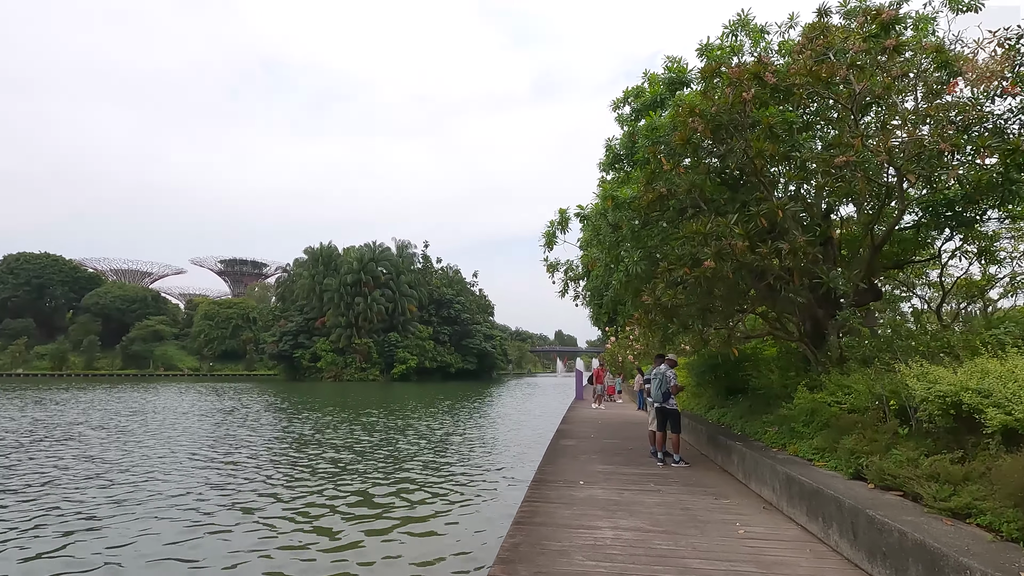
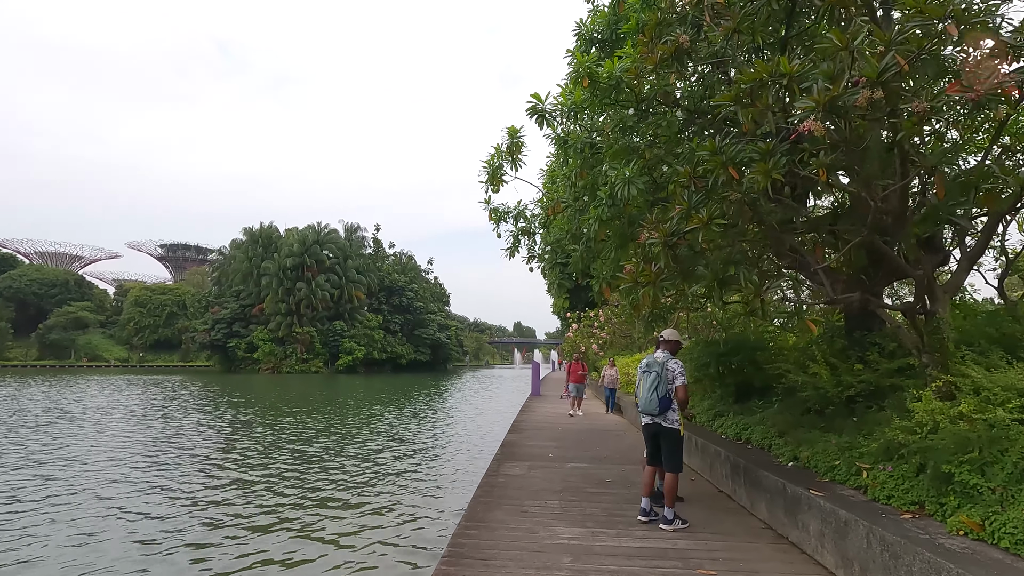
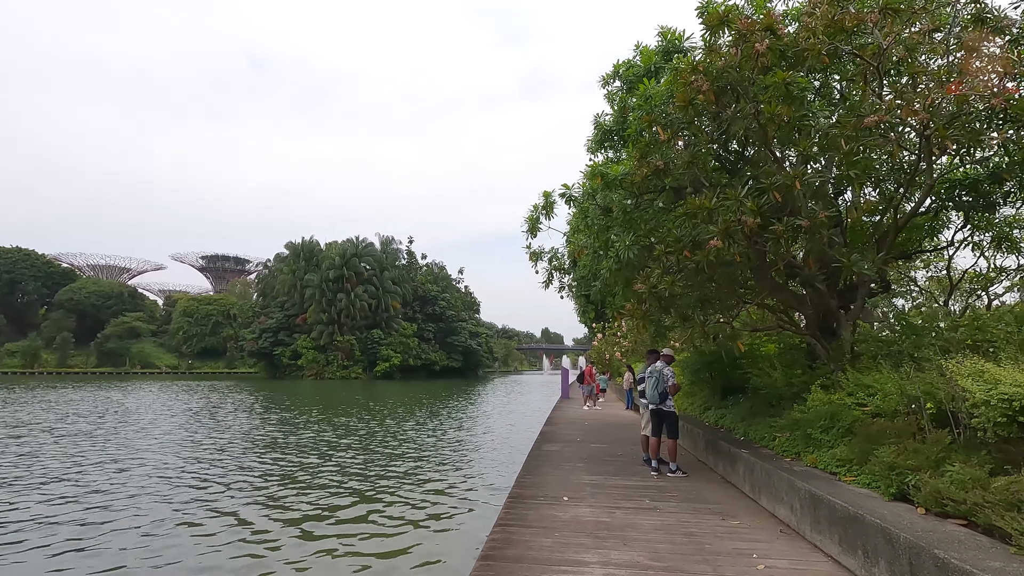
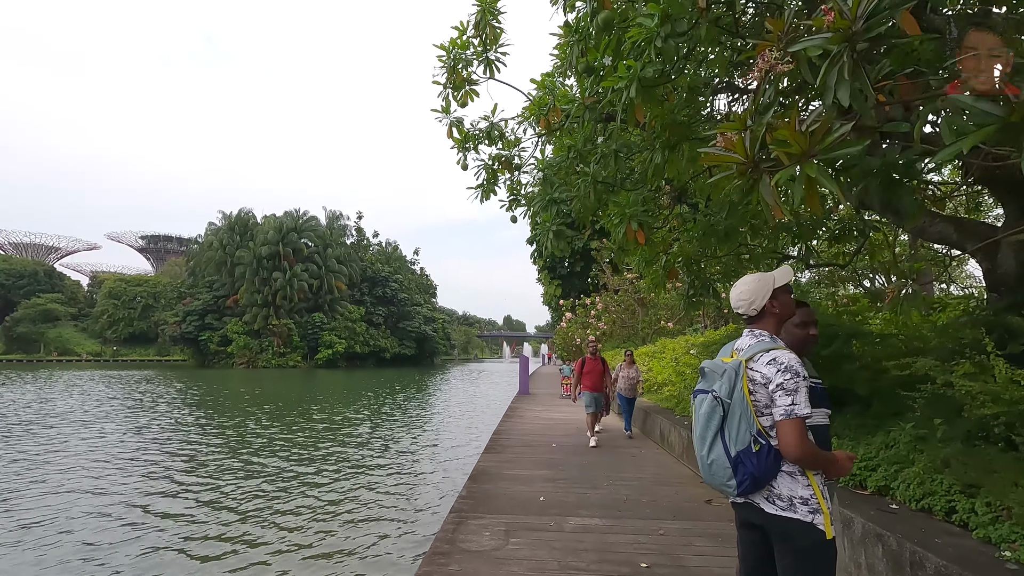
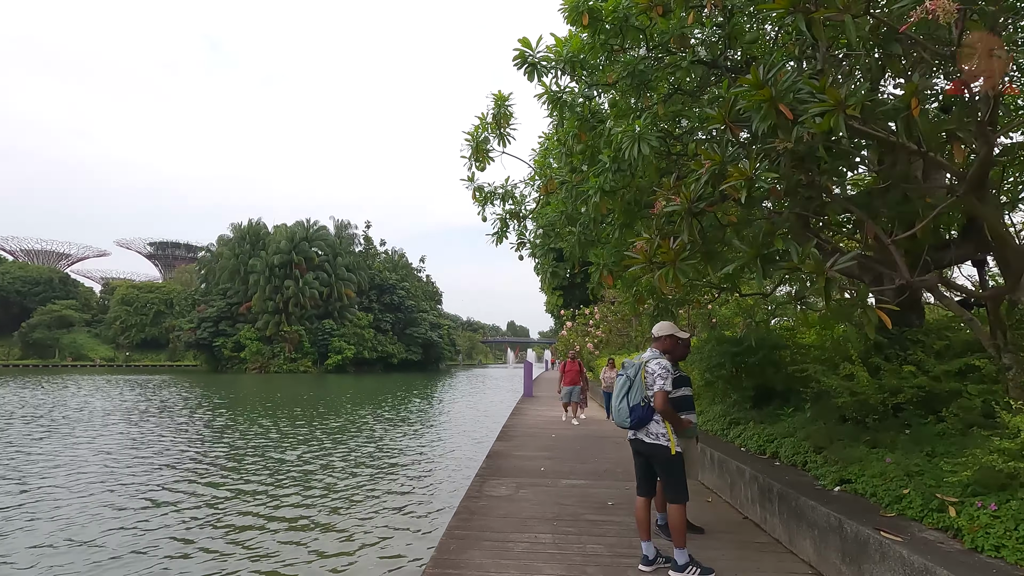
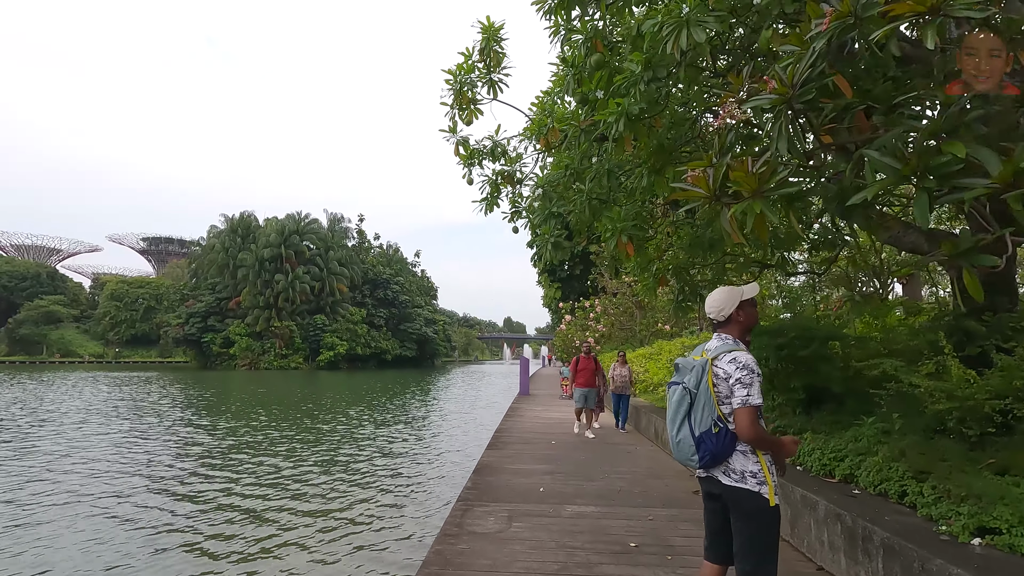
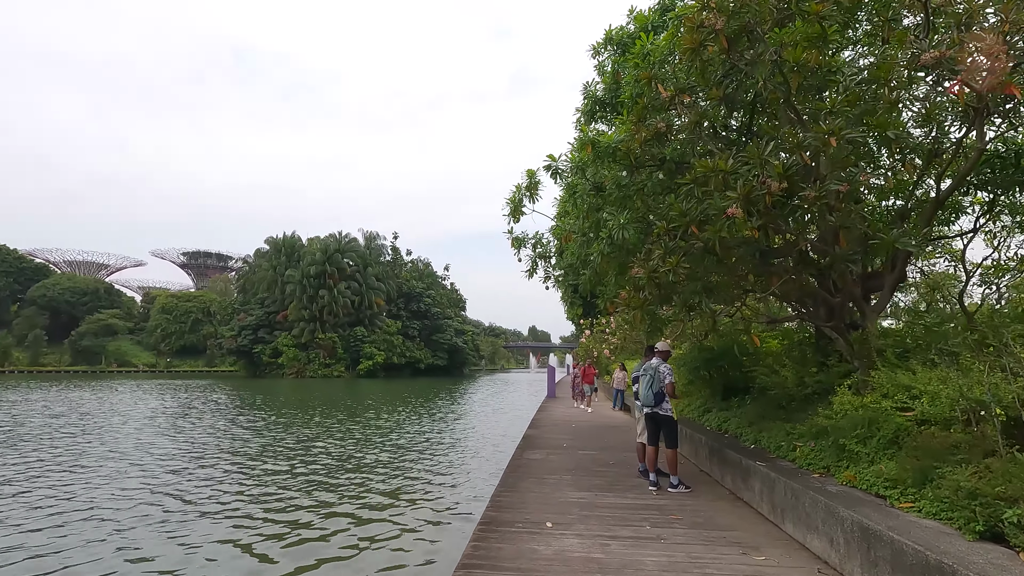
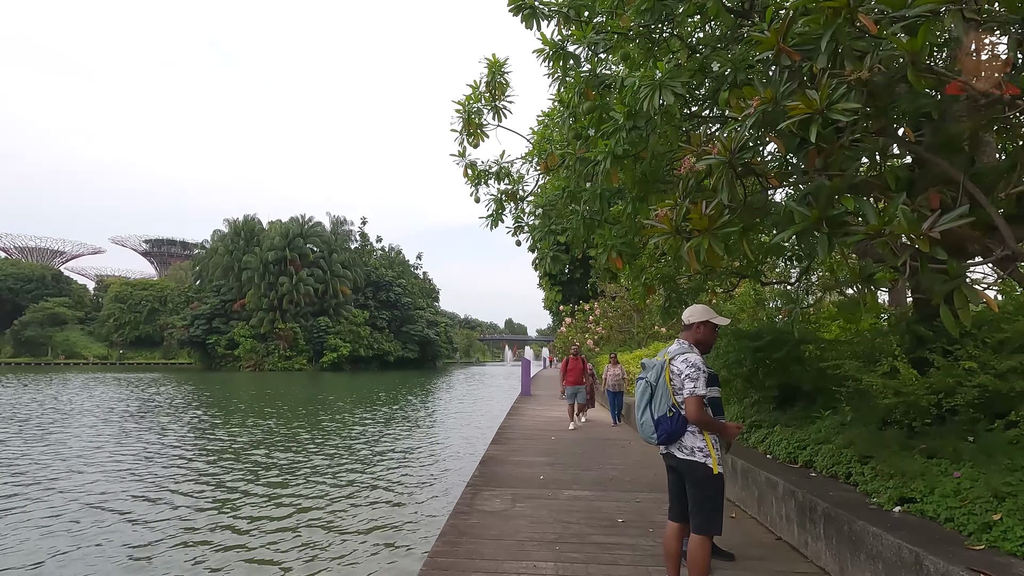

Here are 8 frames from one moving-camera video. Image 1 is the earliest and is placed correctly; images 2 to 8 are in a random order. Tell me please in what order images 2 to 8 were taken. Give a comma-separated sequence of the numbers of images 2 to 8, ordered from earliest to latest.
3, 7, 2, 5, 8, 6, 4
